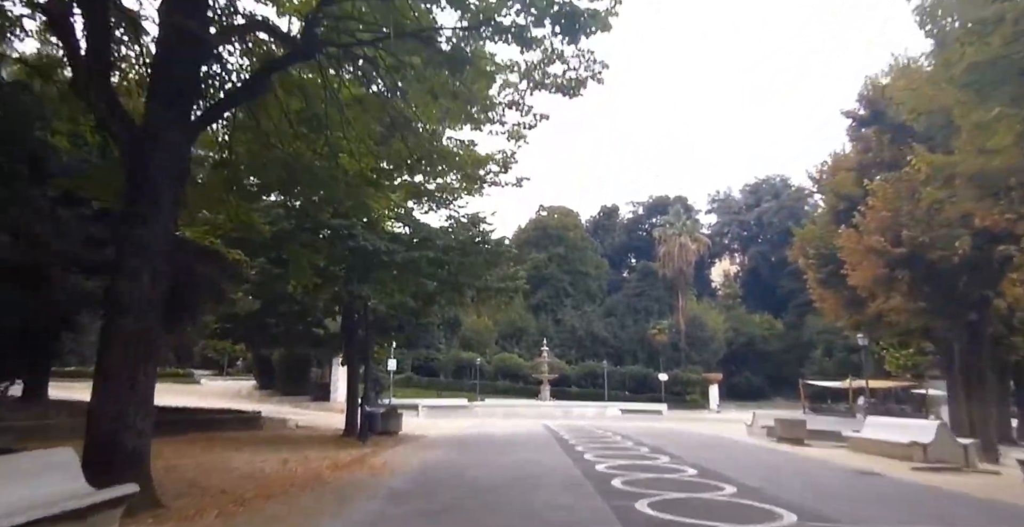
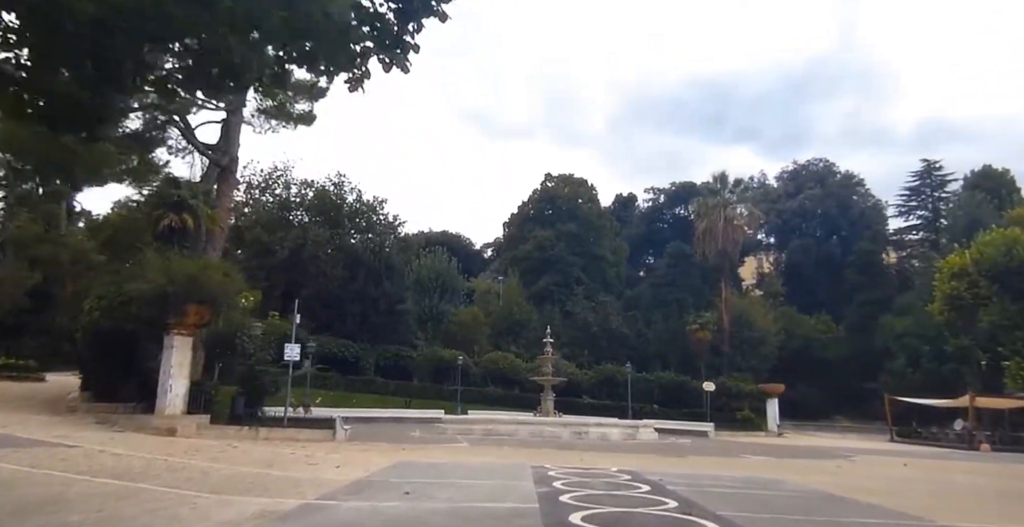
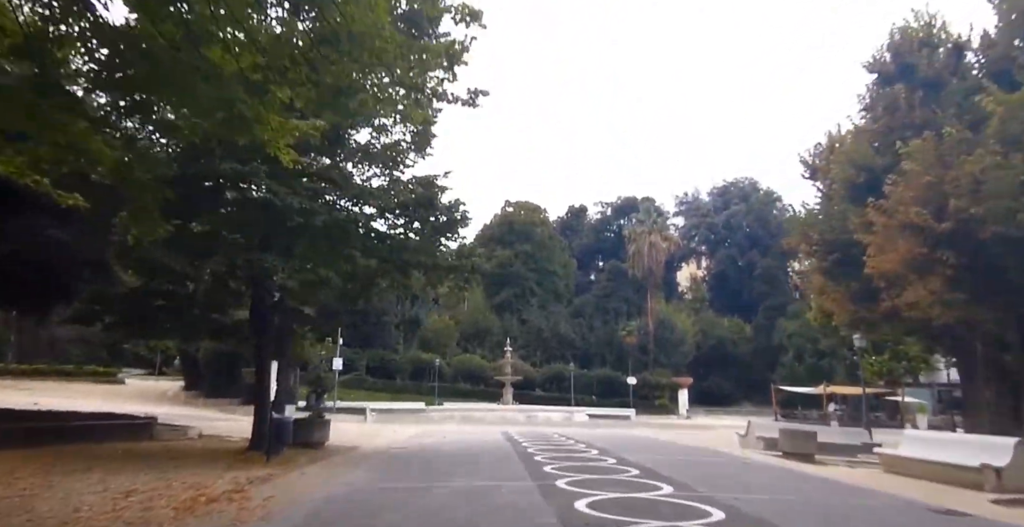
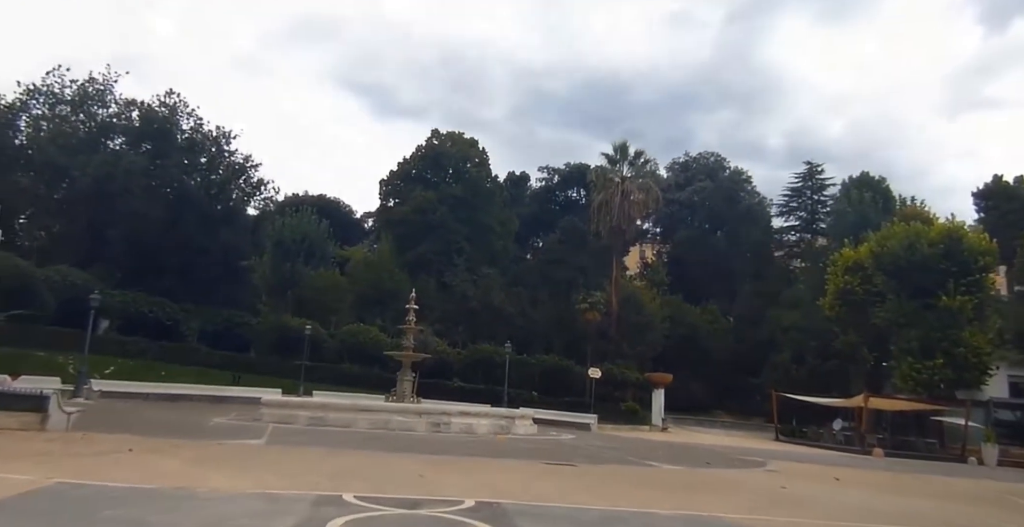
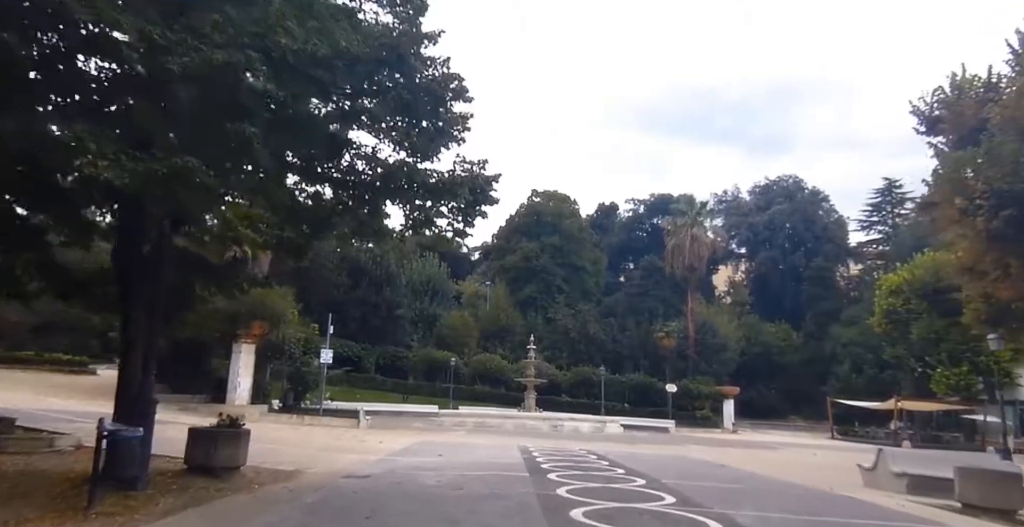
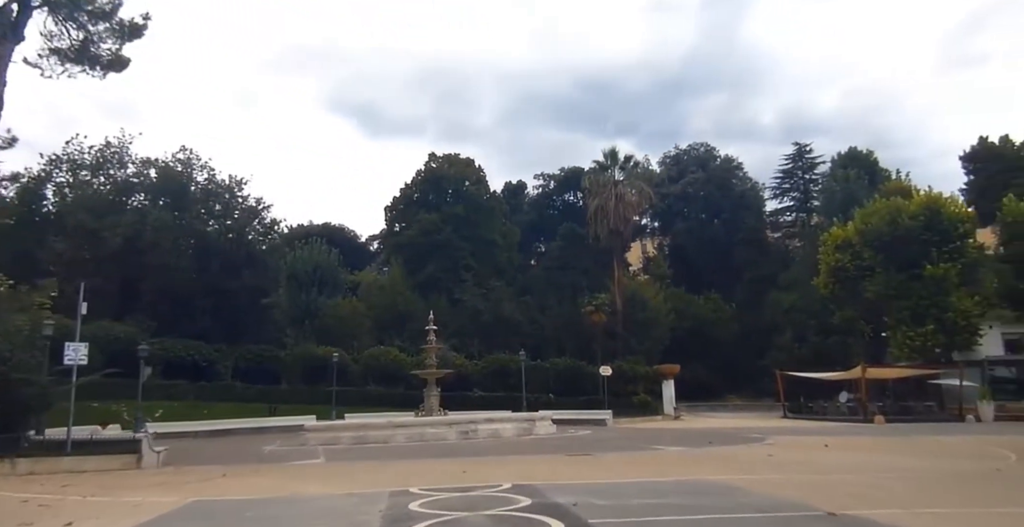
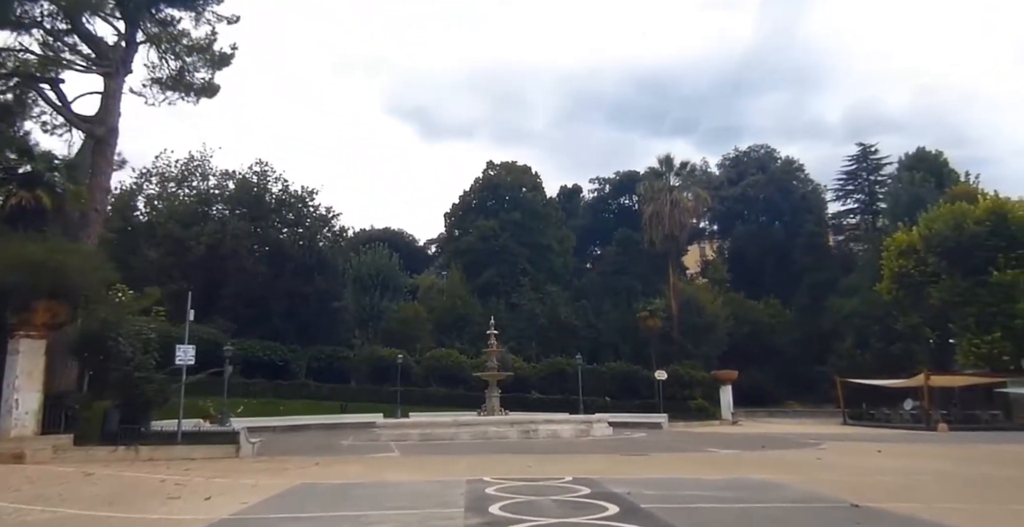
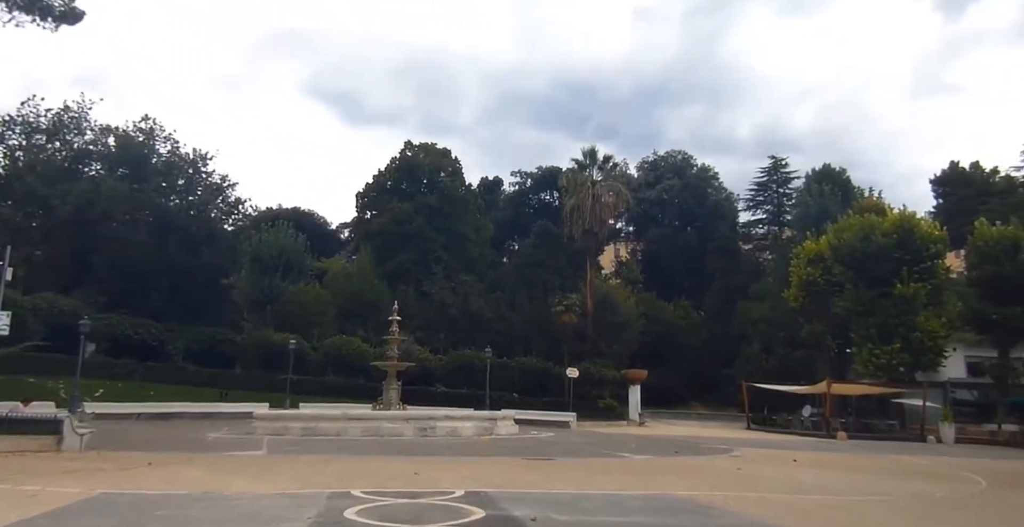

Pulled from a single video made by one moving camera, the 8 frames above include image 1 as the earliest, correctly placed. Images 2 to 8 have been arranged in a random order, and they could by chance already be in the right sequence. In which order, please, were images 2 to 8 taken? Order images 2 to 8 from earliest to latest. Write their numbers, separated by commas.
3, 5, 2, 7, 6, 8, 4
